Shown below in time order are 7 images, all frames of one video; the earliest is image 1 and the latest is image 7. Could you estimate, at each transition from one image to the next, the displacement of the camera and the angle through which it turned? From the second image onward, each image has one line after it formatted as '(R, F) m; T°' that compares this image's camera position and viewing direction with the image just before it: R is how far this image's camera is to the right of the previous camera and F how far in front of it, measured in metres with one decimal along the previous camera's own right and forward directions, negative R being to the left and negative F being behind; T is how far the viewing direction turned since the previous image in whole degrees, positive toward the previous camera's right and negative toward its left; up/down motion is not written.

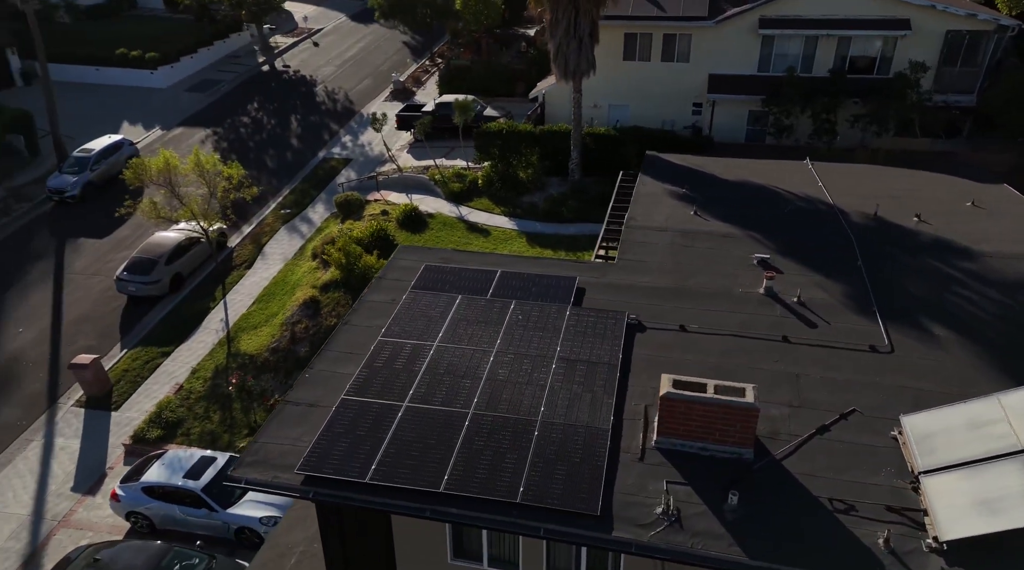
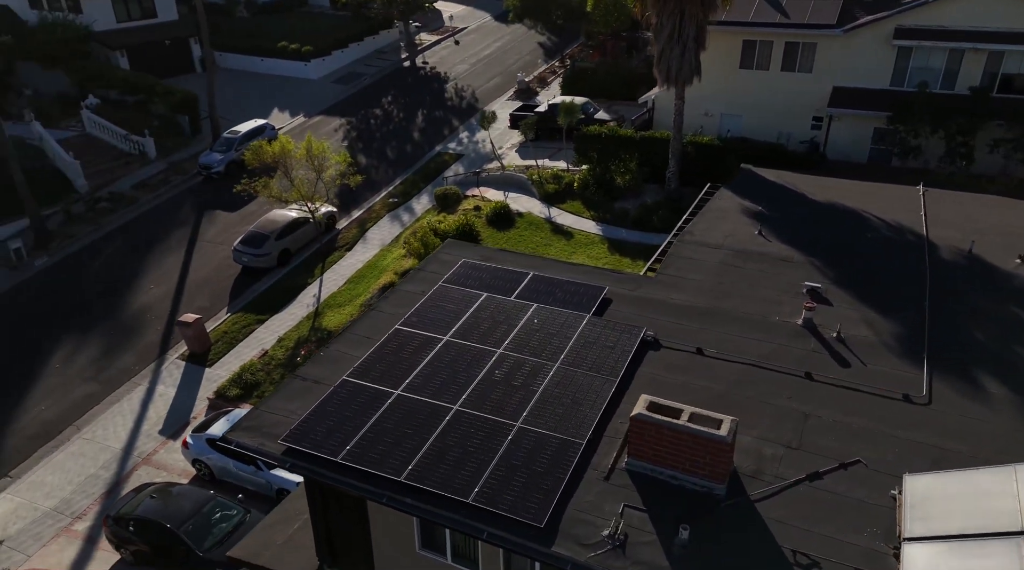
(+3.9, +0.1) m; -13°
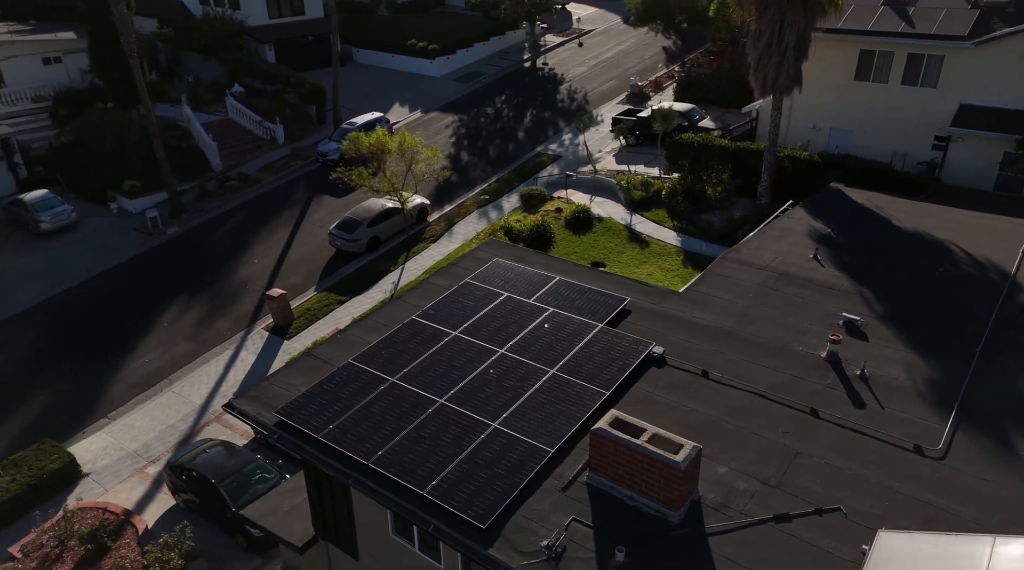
(+3.7, +0.2) m; -12°
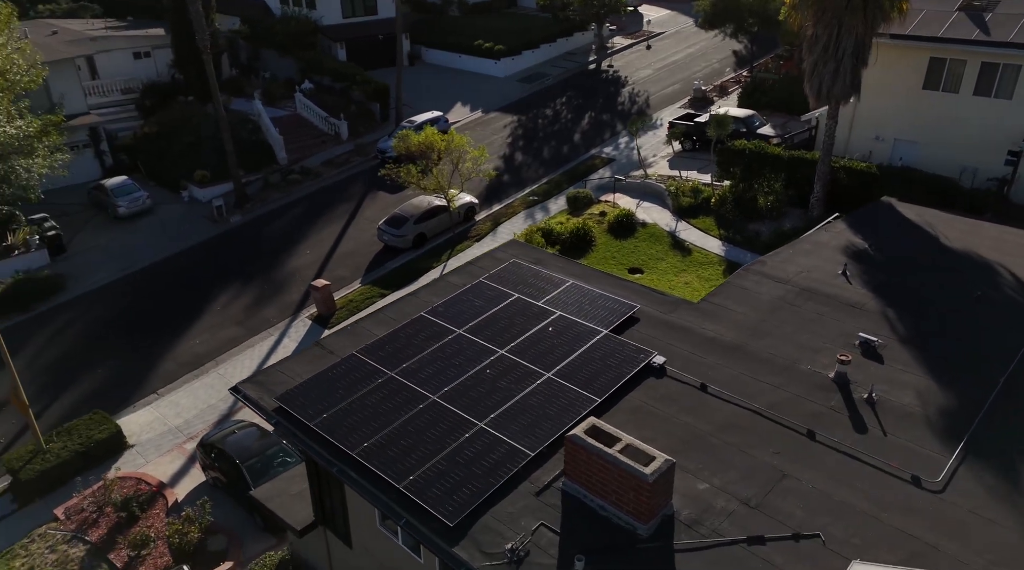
(+2.0, +0.1) m; -7°
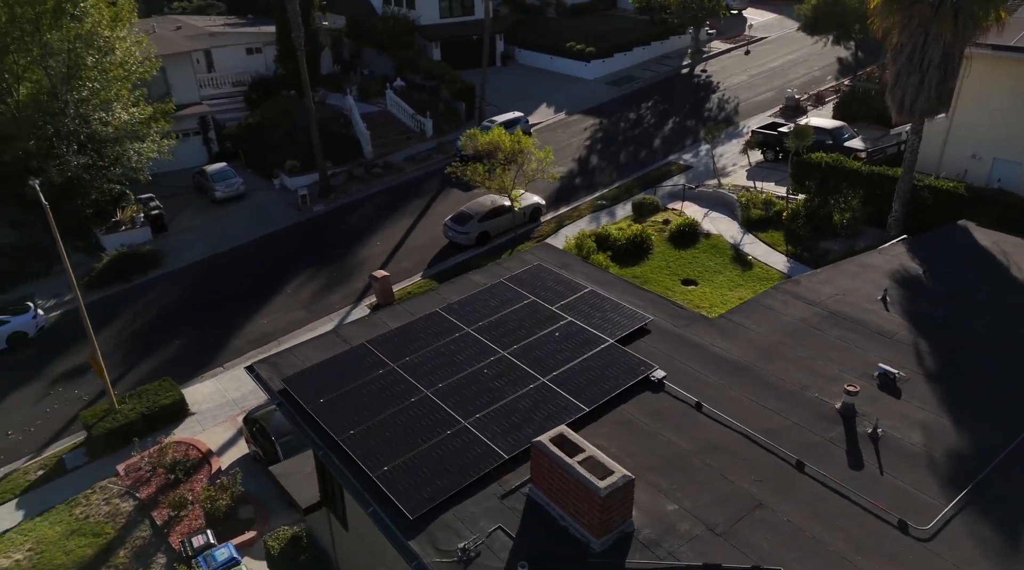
(+2.8, +0.2) m; -9°
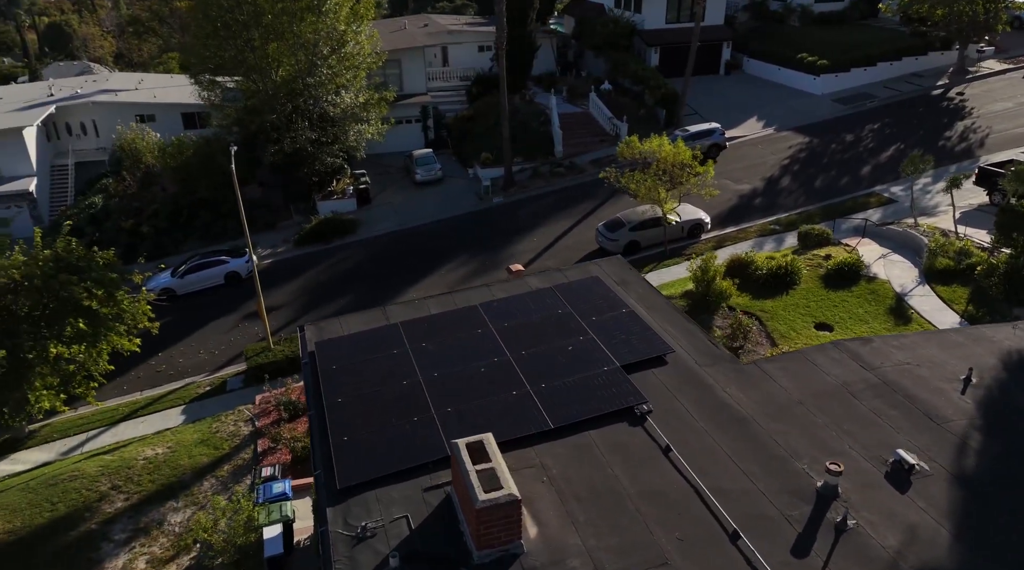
(+6.5, +1.5) m; -22°
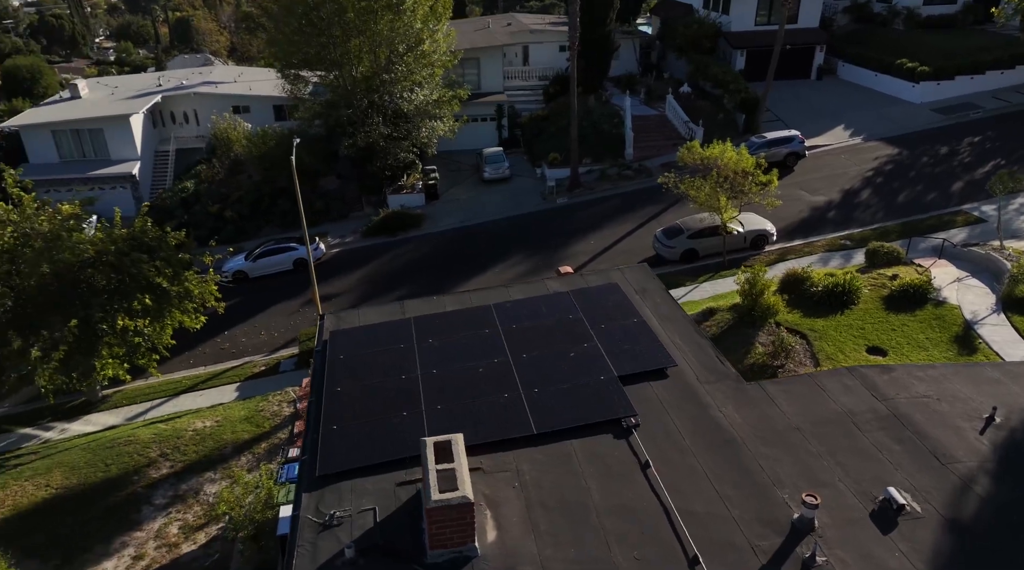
(+2.4, +0.5) m; -8°
